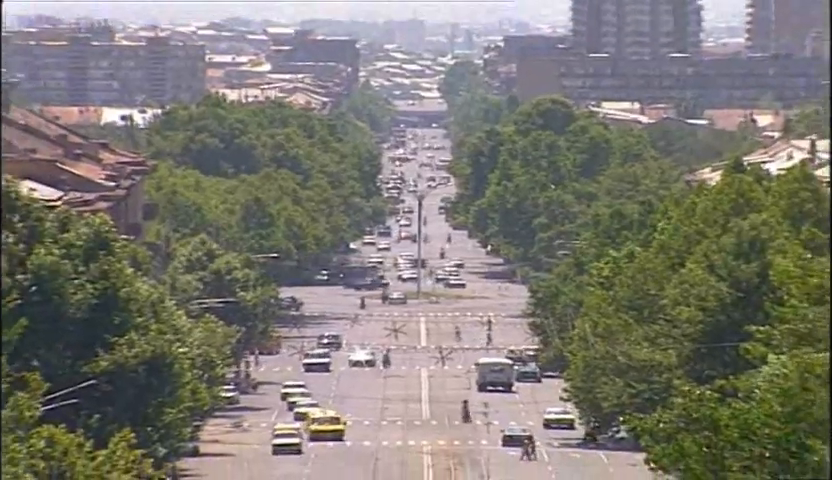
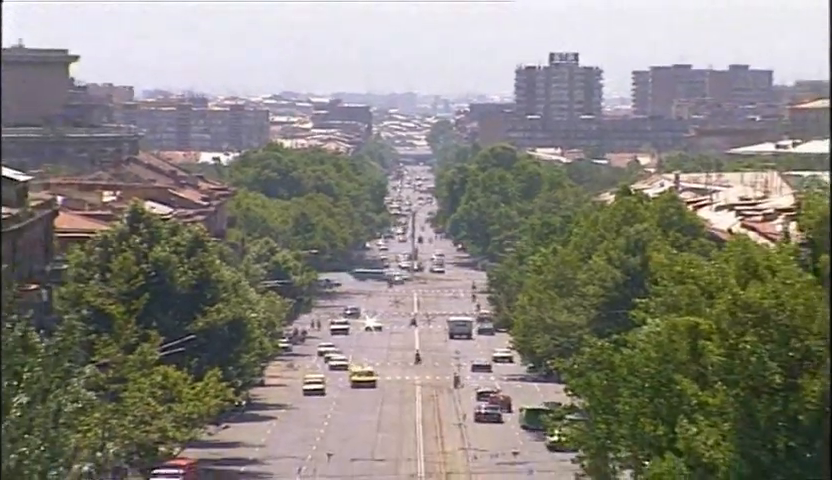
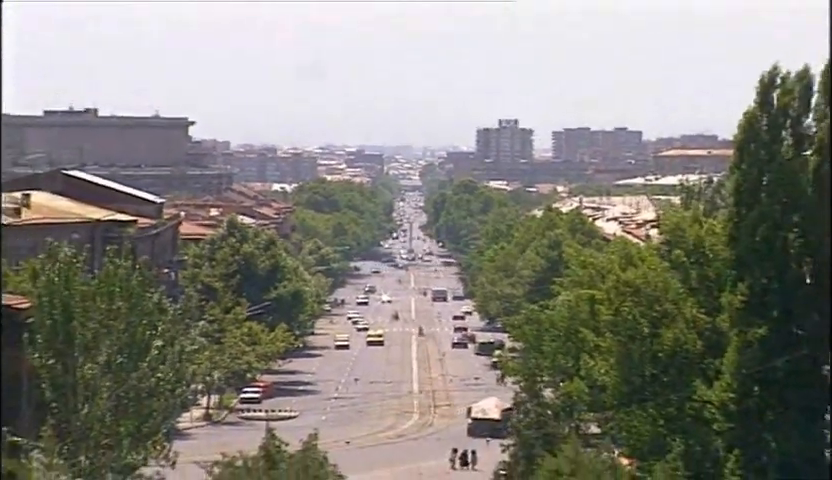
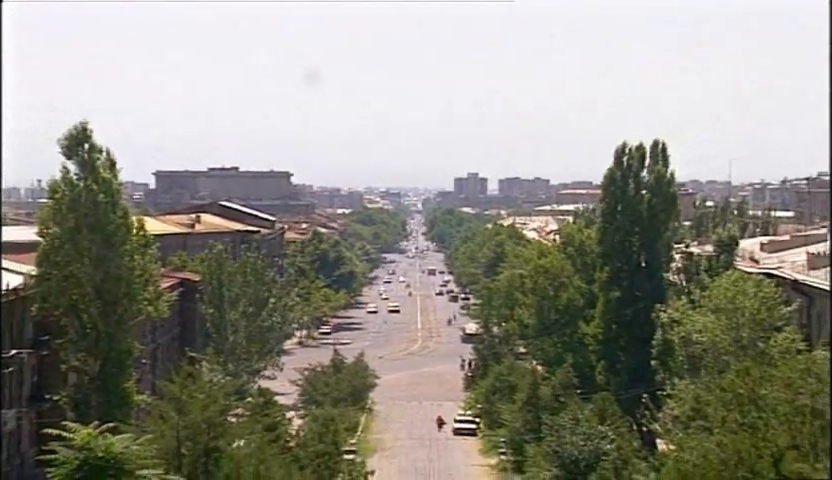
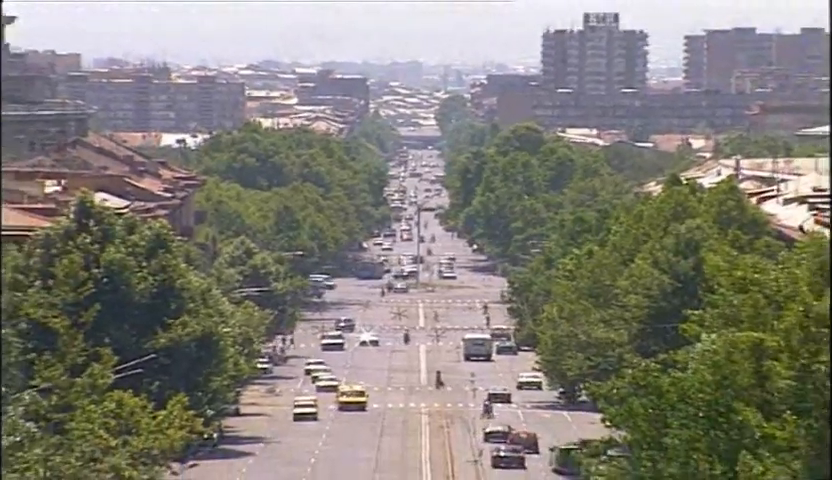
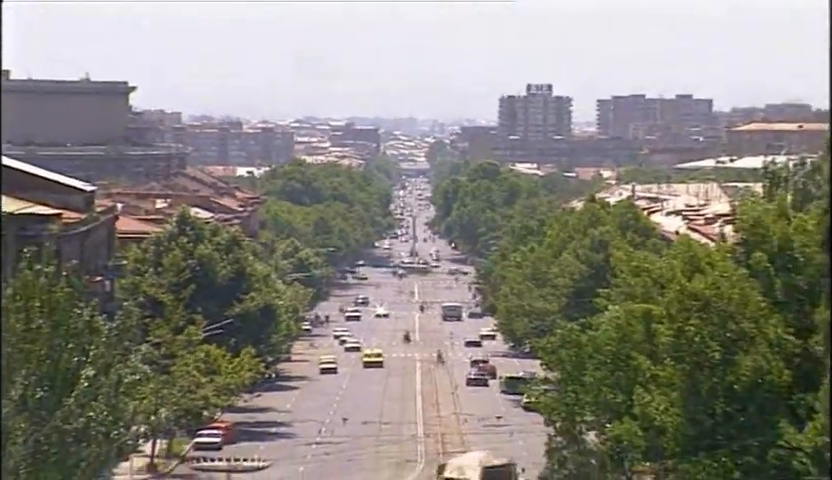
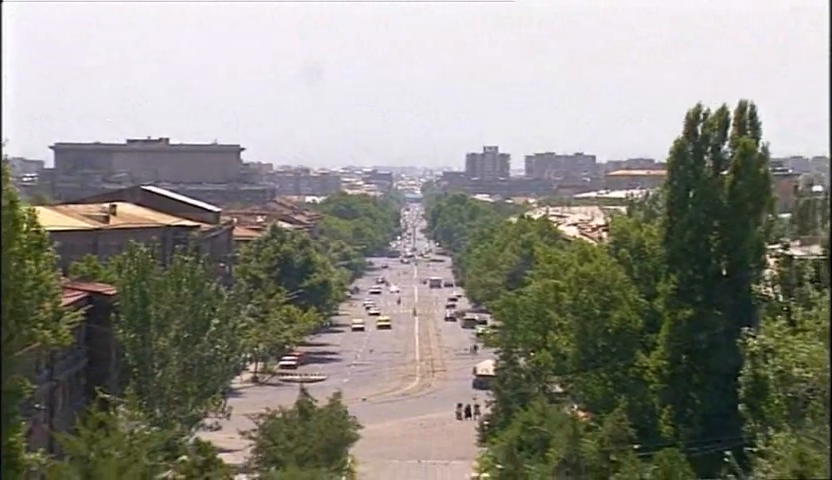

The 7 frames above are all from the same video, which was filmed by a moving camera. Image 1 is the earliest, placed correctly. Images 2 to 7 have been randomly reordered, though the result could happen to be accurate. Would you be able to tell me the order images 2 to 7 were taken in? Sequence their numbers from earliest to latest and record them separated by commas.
5, 2, 6, 3, 7, 4
